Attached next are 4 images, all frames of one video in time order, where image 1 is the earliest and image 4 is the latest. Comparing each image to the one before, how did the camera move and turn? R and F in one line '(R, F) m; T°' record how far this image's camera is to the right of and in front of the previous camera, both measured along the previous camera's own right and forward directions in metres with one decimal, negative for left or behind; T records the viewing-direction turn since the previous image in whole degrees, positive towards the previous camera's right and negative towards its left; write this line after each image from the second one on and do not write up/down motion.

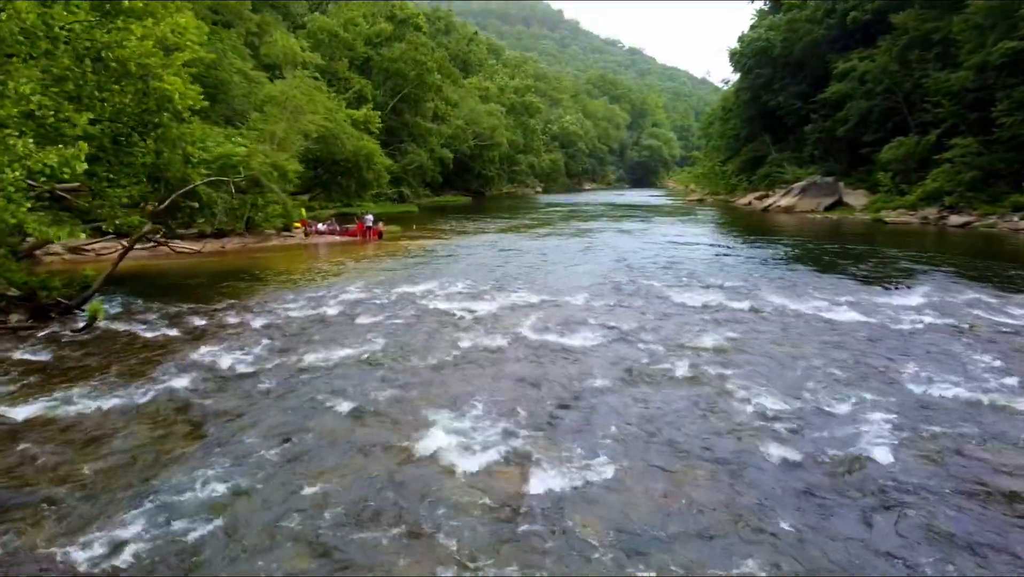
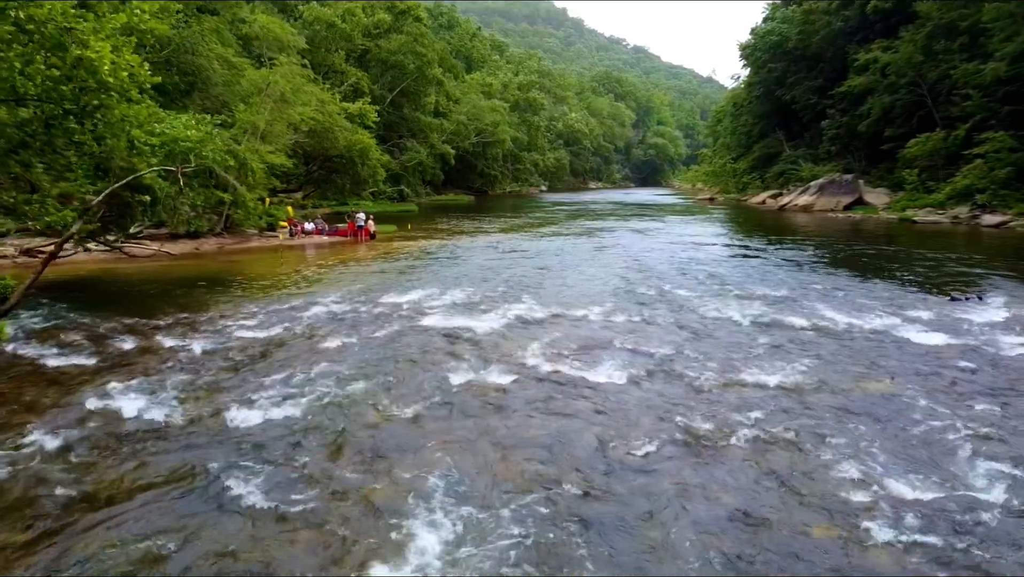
(0.0, +2.1) m; 0°
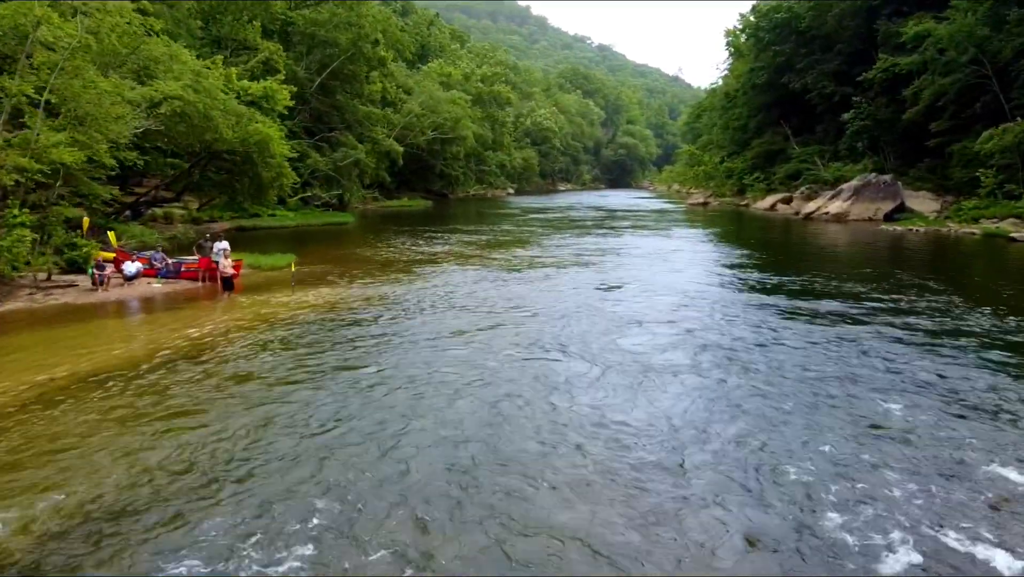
(+0.1, +9.1) m; +2°
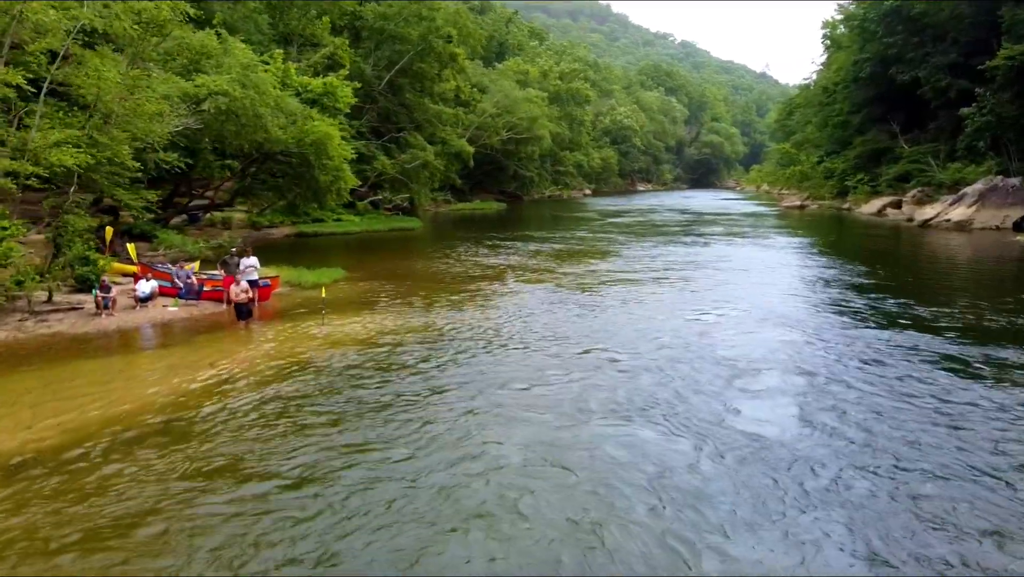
(0.0, +2.6) m; -5°
